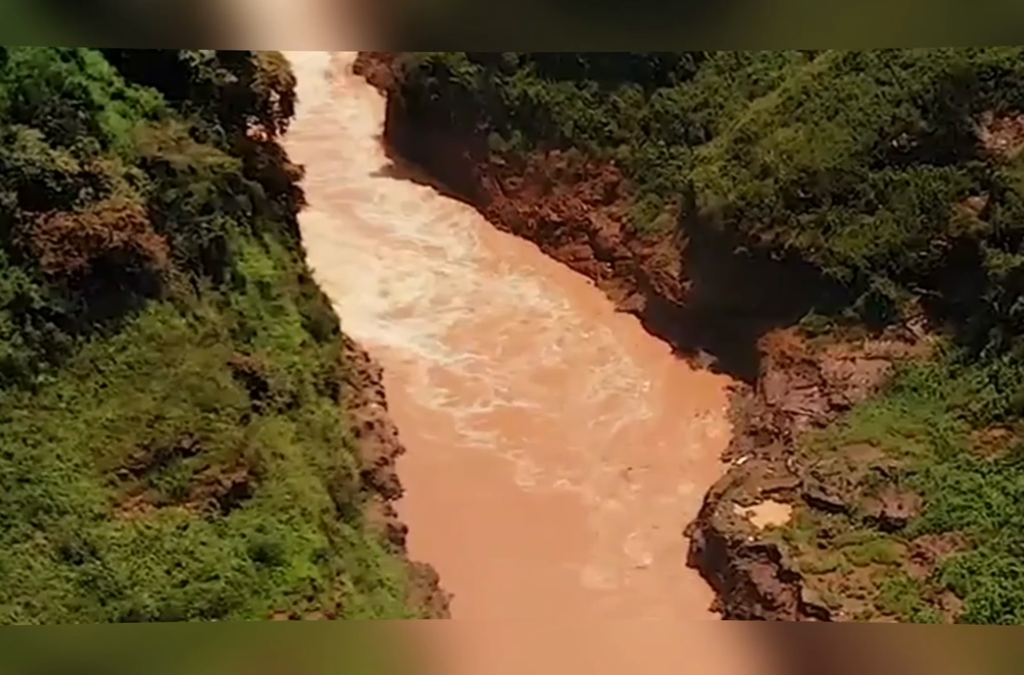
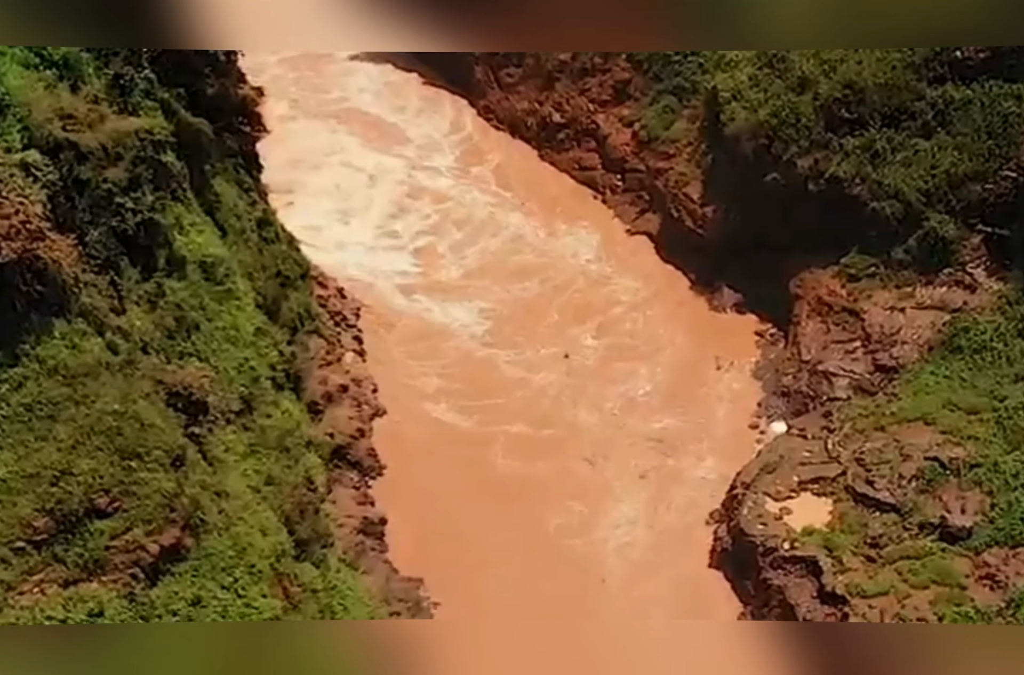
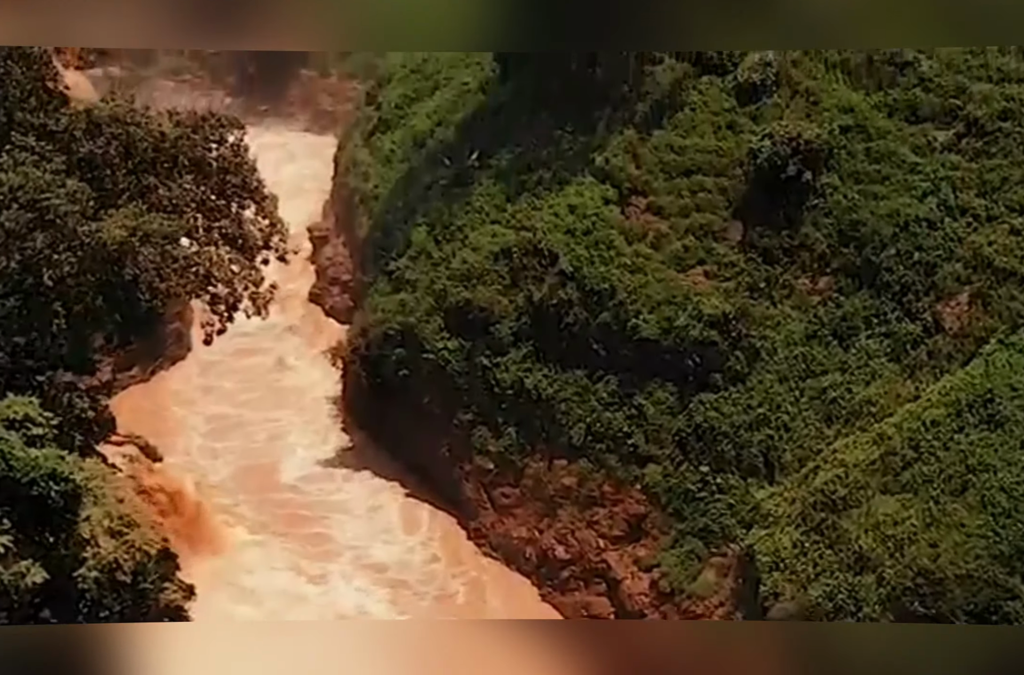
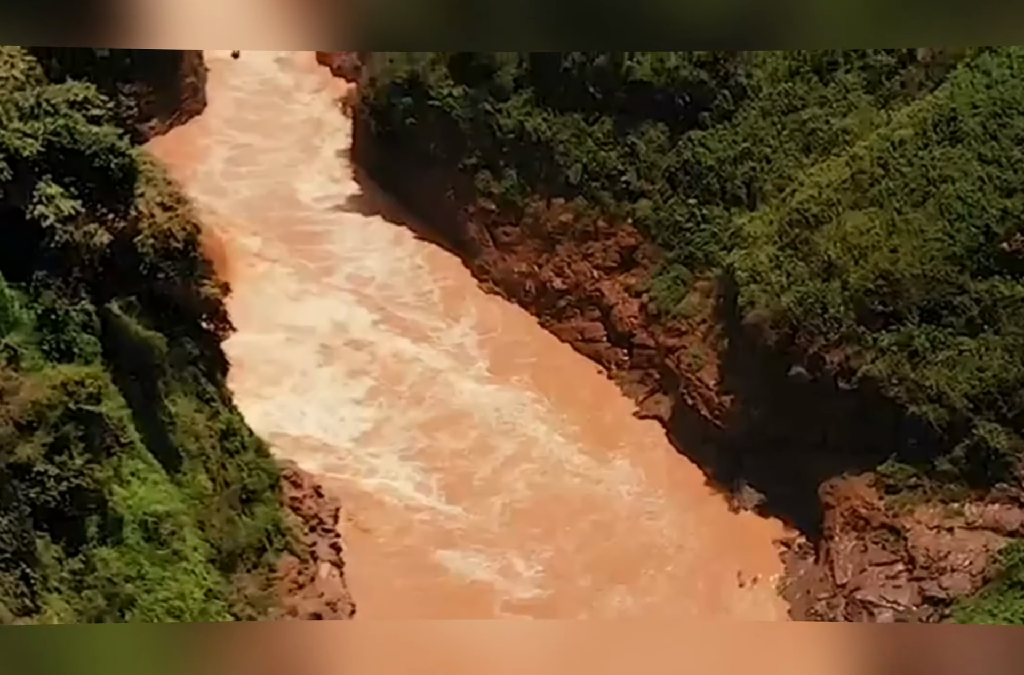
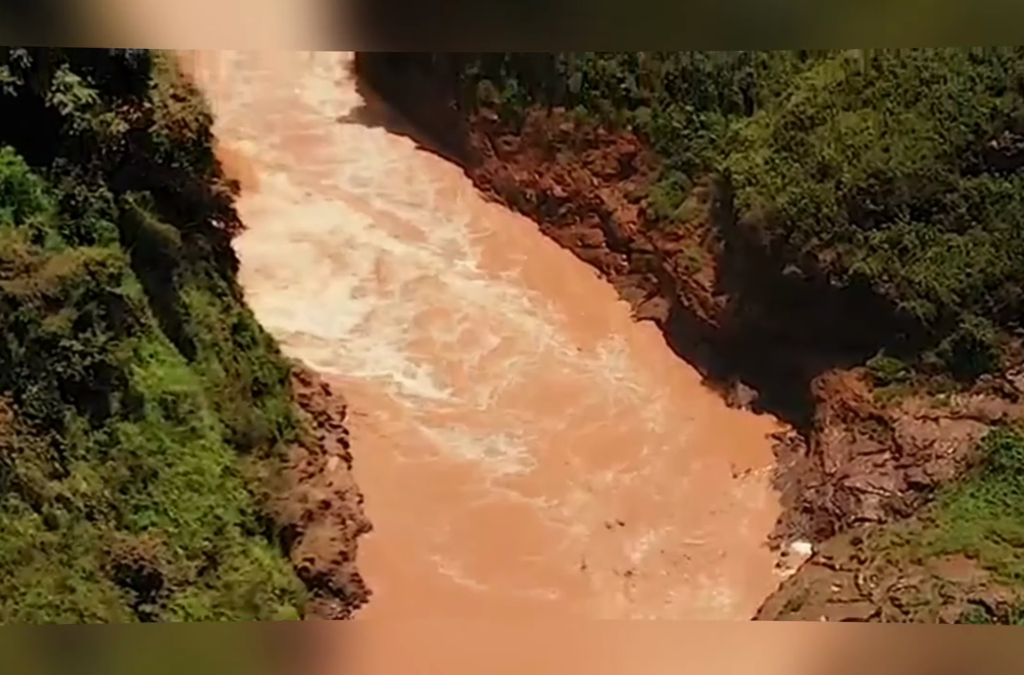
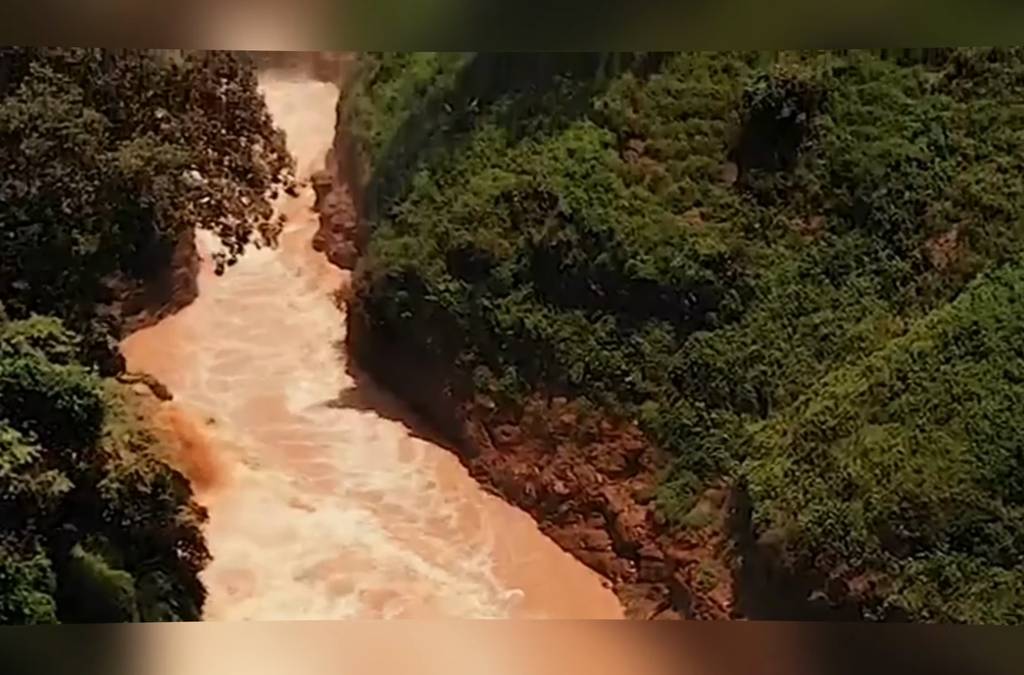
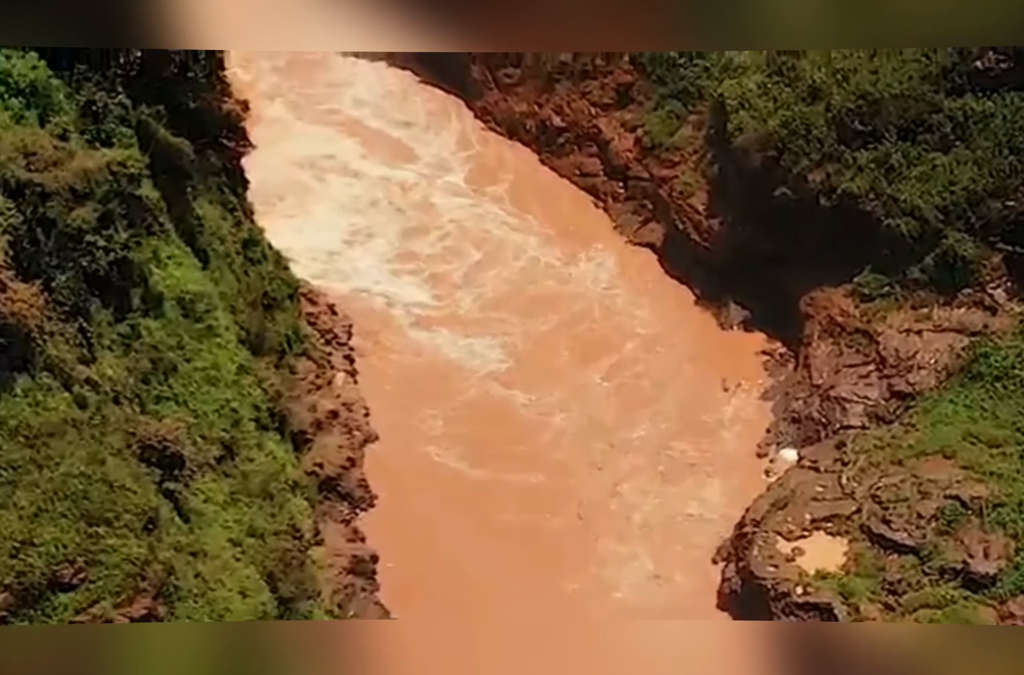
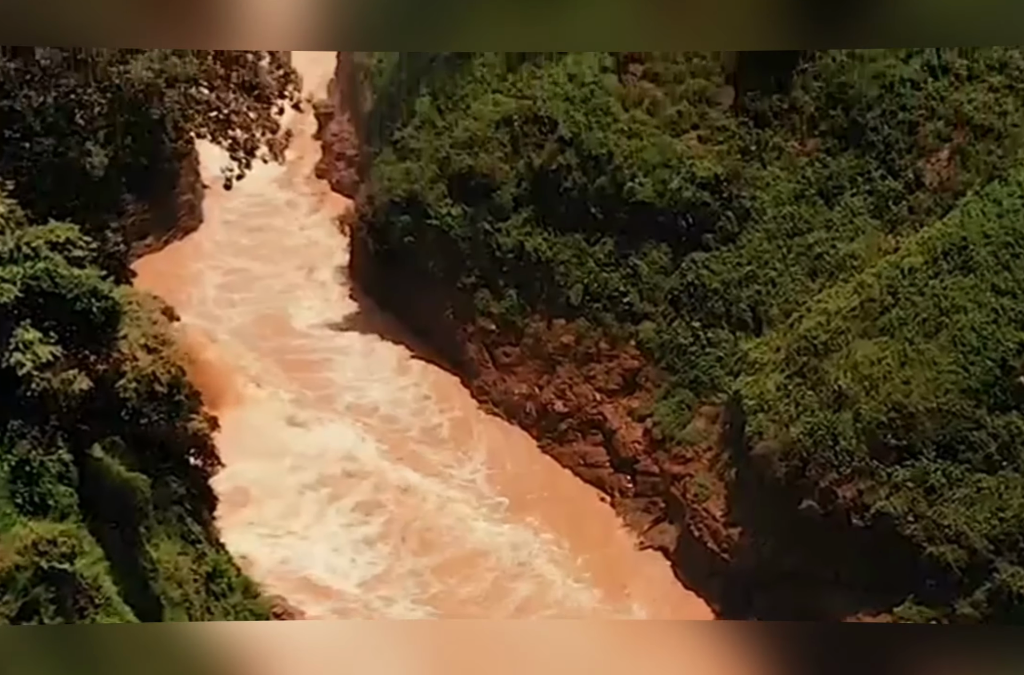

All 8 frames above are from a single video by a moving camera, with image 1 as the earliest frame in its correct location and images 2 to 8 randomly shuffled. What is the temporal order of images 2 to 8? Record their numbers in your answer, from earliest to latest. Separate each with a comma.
2, 7, 5, 4, 8, 6, 3
